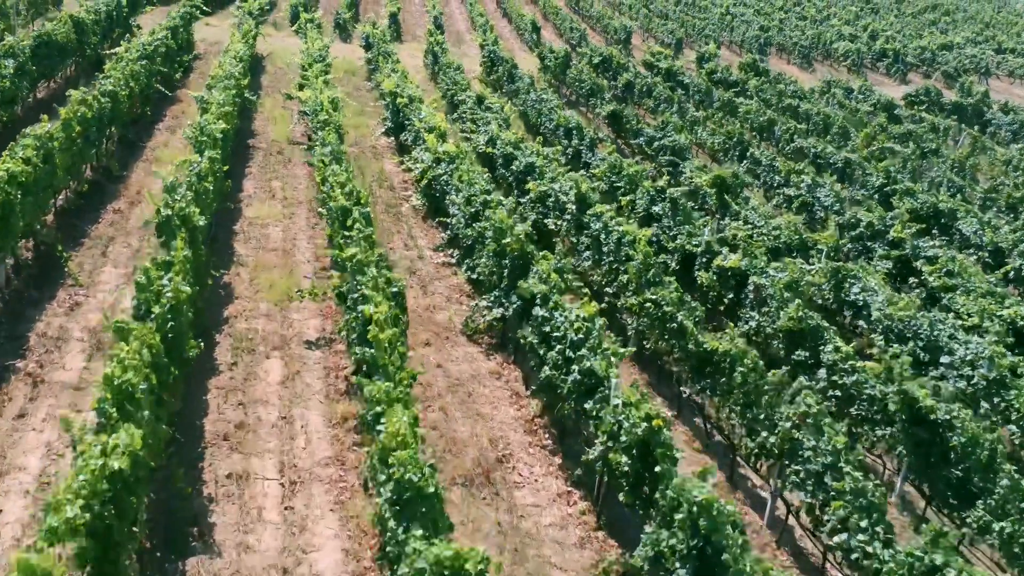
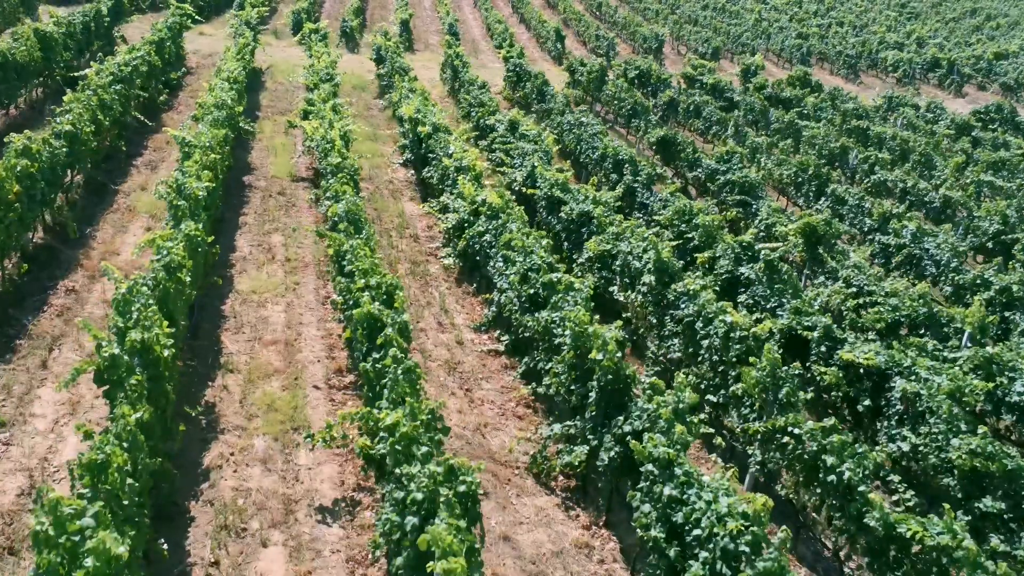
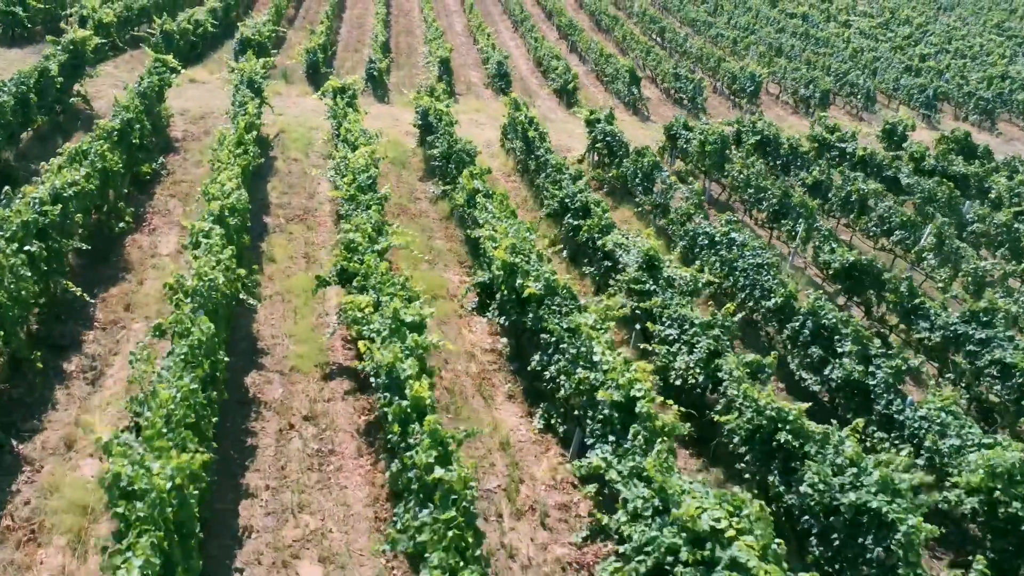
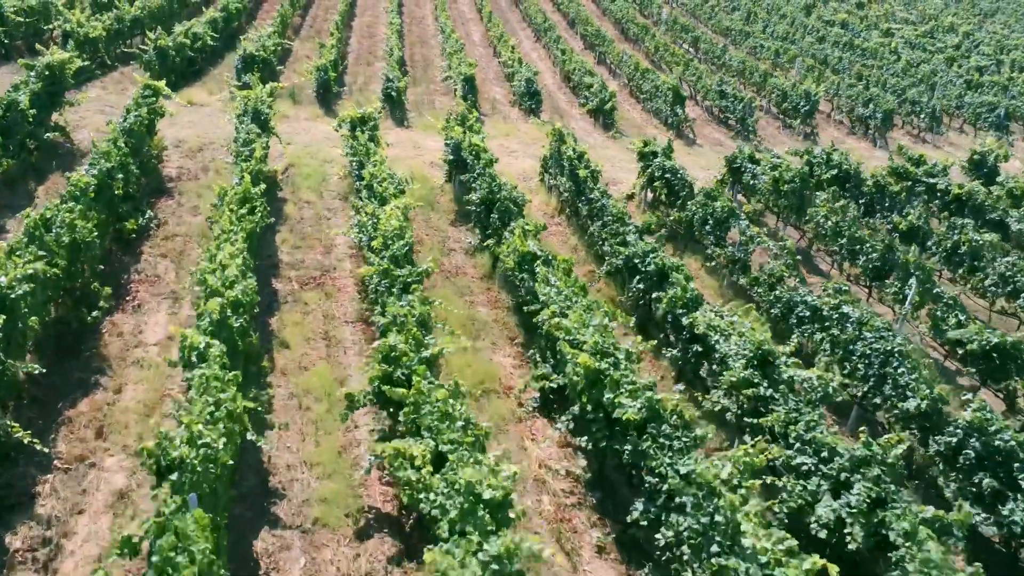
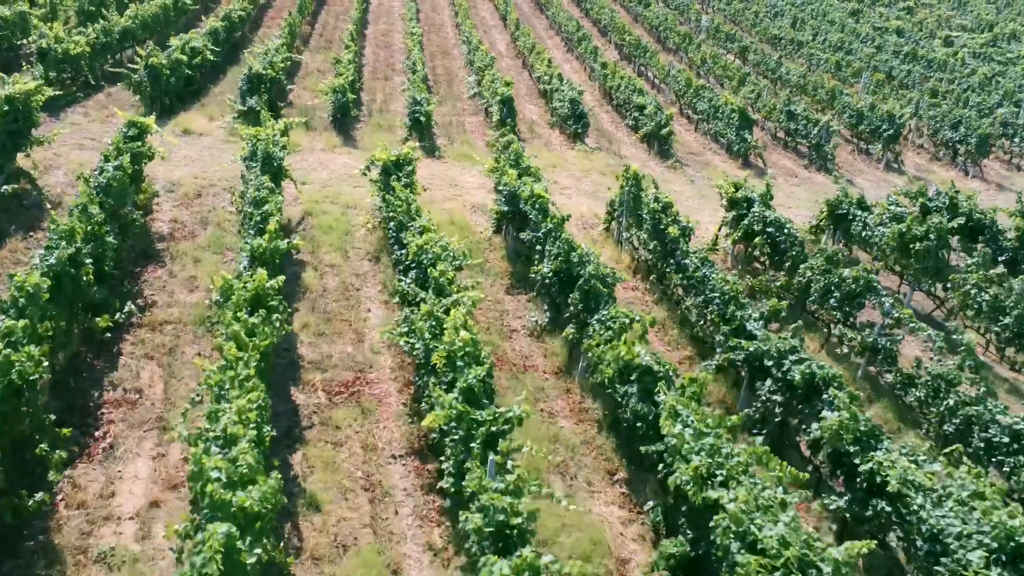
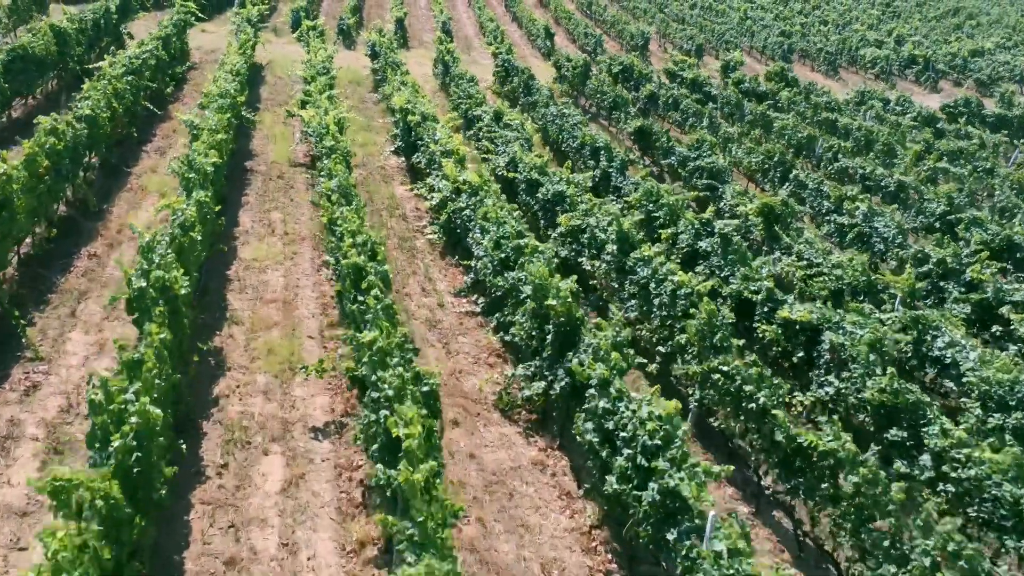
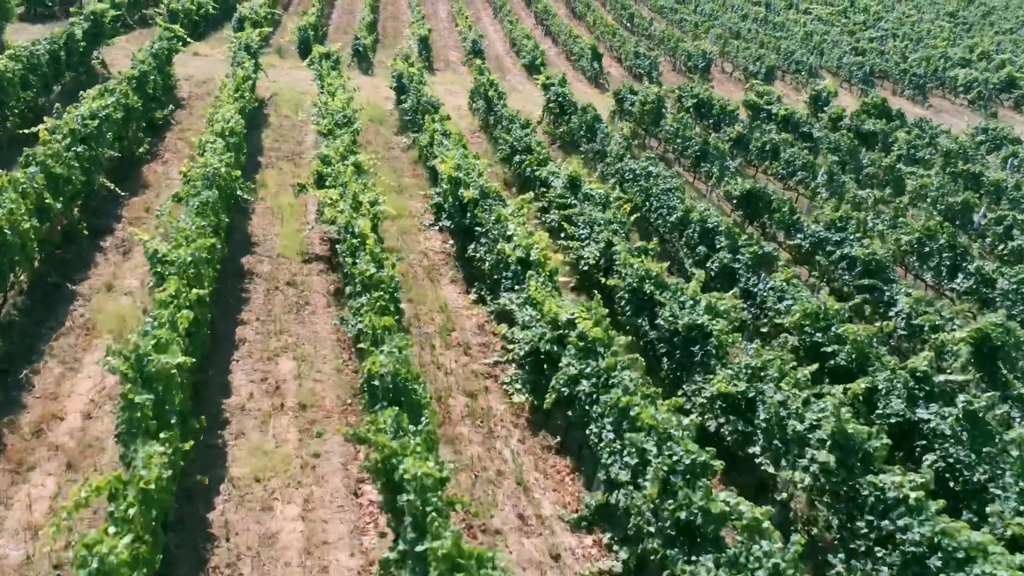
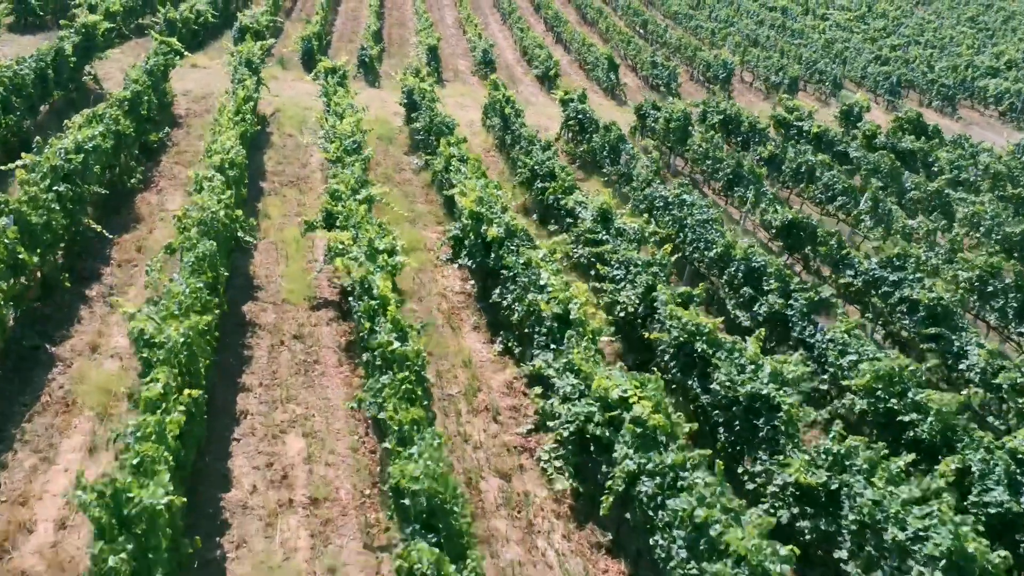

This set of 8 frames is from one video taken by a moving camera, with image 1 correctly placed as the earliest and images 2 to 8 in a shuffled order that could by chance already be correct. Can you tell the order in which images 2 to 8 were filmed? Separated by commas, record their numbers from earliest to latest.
6, 2, 7, 8, 3, 4, 5
